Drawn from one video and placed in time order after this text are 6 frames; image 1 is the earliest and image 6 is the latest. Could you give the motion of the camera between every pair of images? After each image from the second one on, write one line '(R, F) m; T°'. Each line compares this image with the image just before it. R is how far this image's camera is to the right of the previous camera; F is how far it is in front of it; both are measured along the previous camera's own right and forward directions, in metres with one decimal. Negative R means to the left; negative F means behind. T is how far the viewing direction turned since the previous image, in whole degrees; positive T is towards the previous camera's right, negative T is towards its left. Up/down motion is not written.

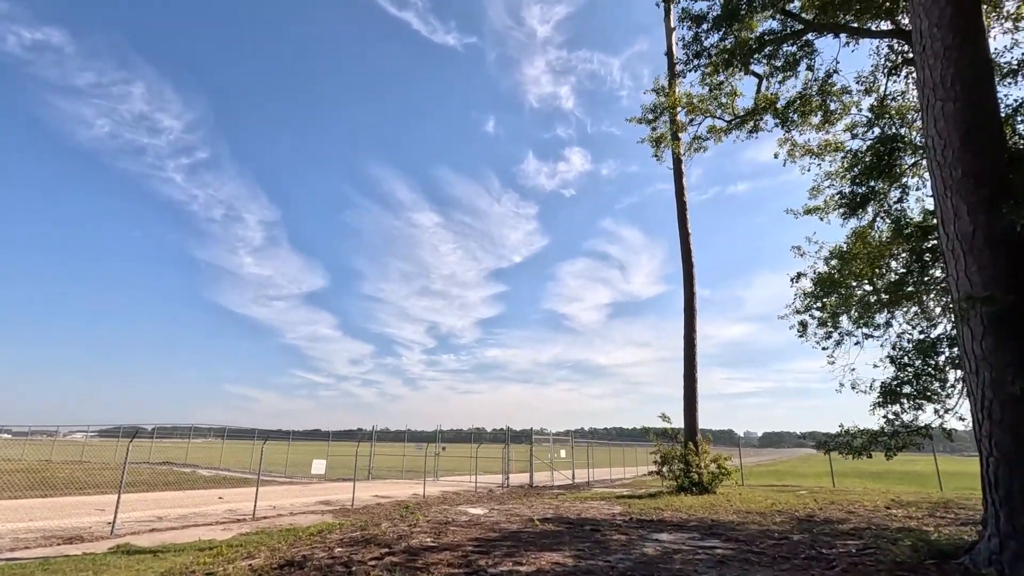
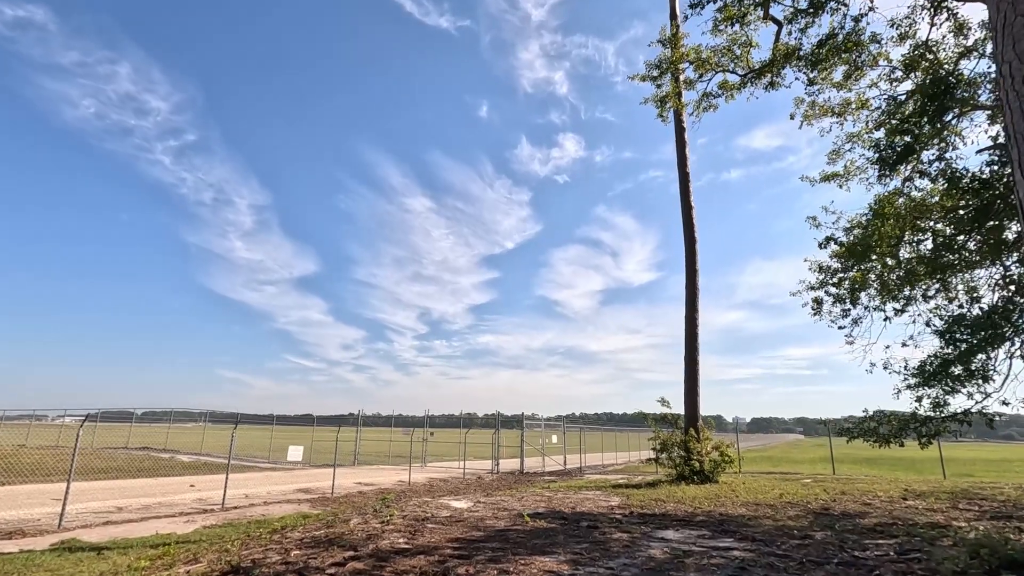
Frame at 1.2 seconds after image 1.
(+0.1, +1.0) m; +1°
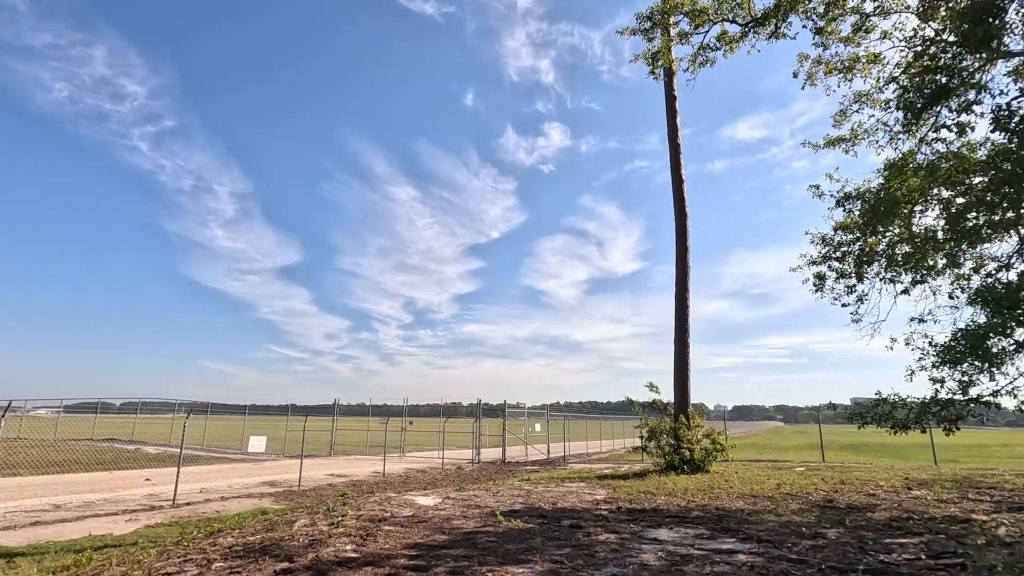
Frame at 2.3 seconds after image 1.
(+0.2, +1.0) m; +2°
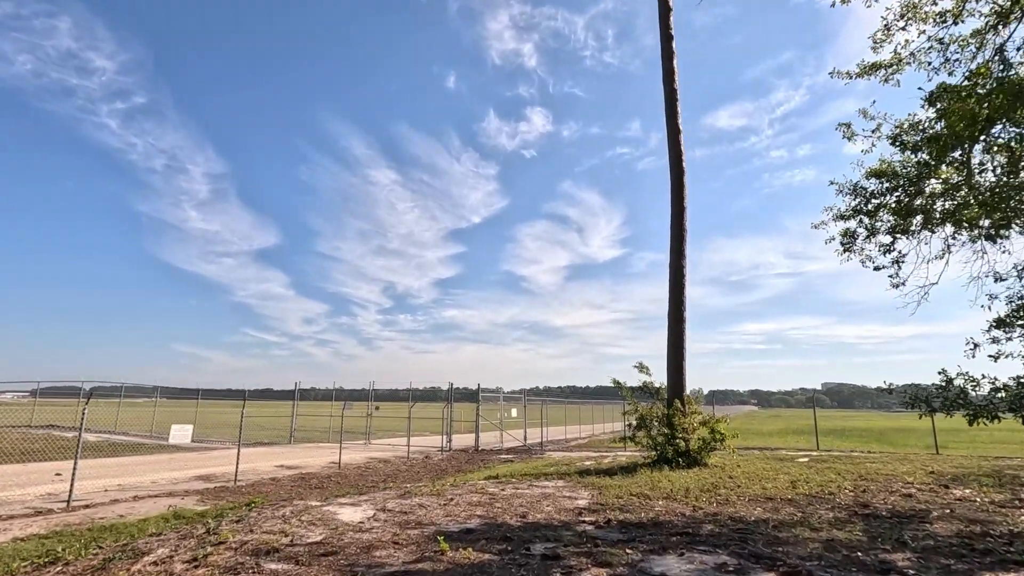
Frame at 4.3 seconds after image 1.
(+0.2, +1.9) m; +2°
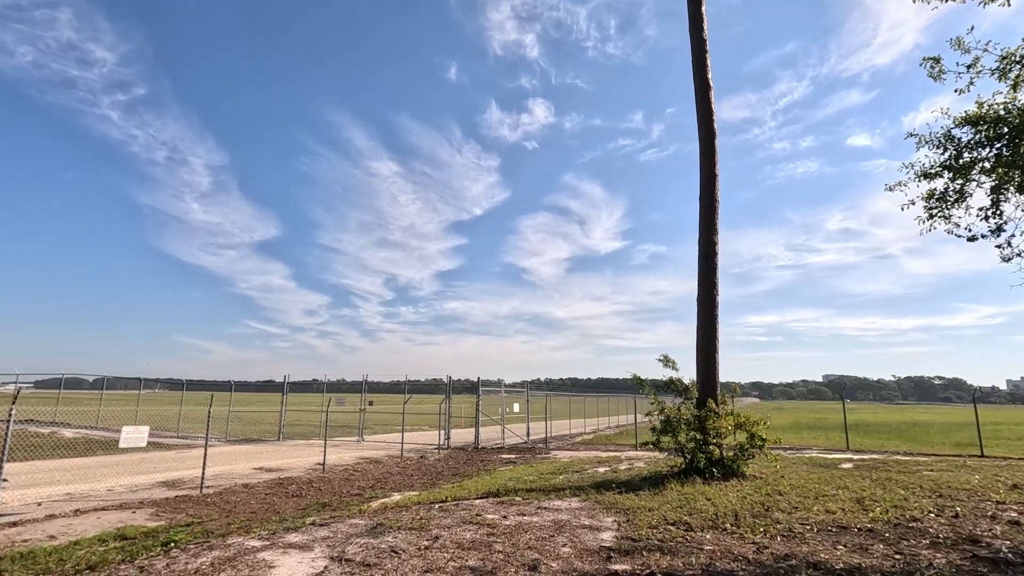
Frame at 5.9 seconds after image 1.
(0.0, +1.6) m; 0°
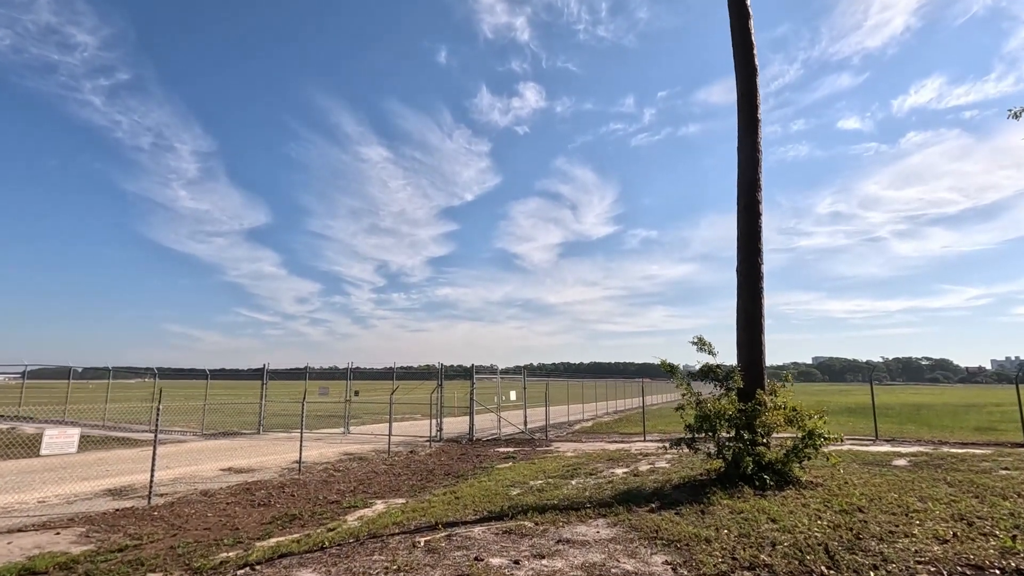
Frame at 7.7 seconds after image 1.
(-0.2, +1.7) m; +1°
